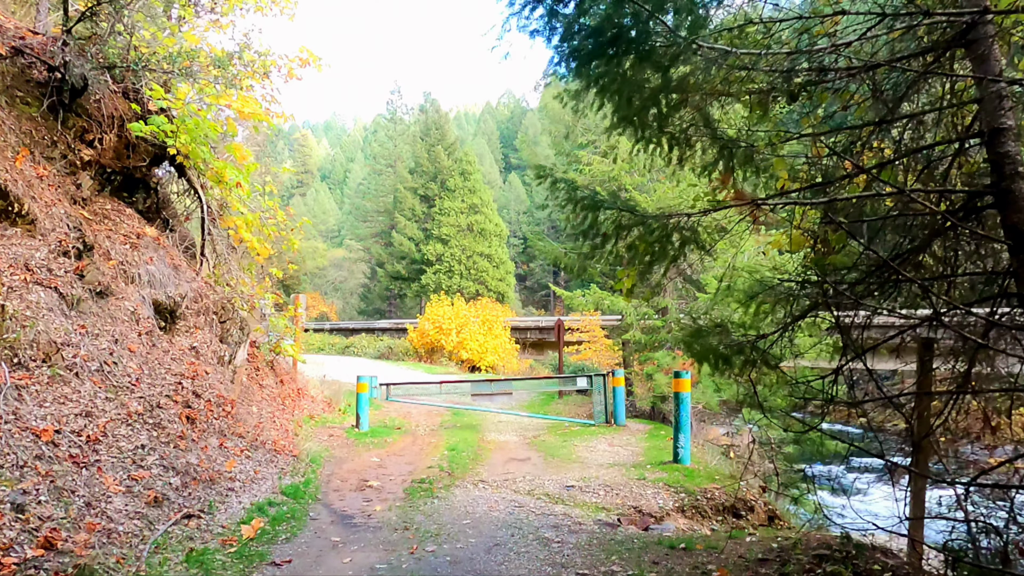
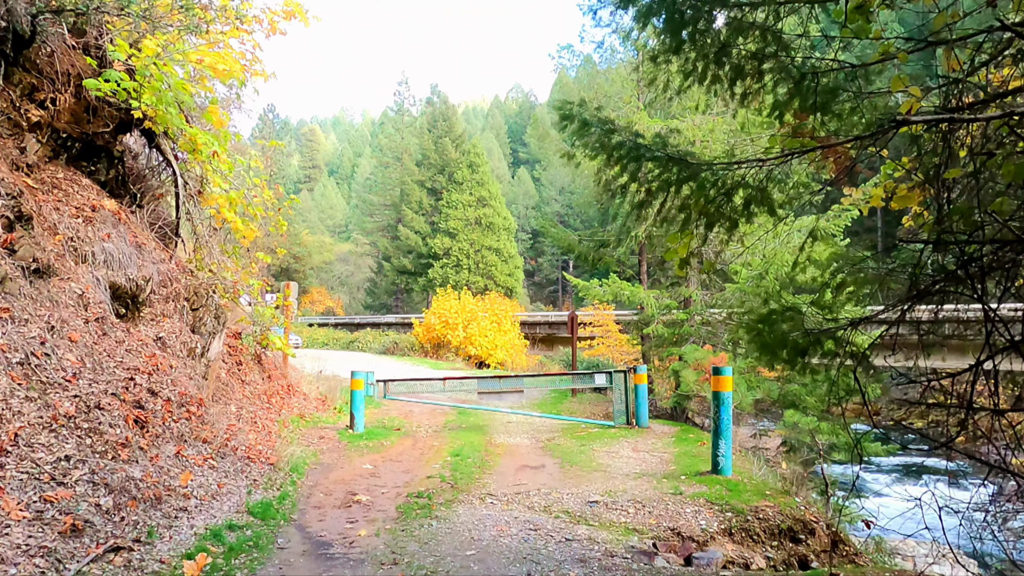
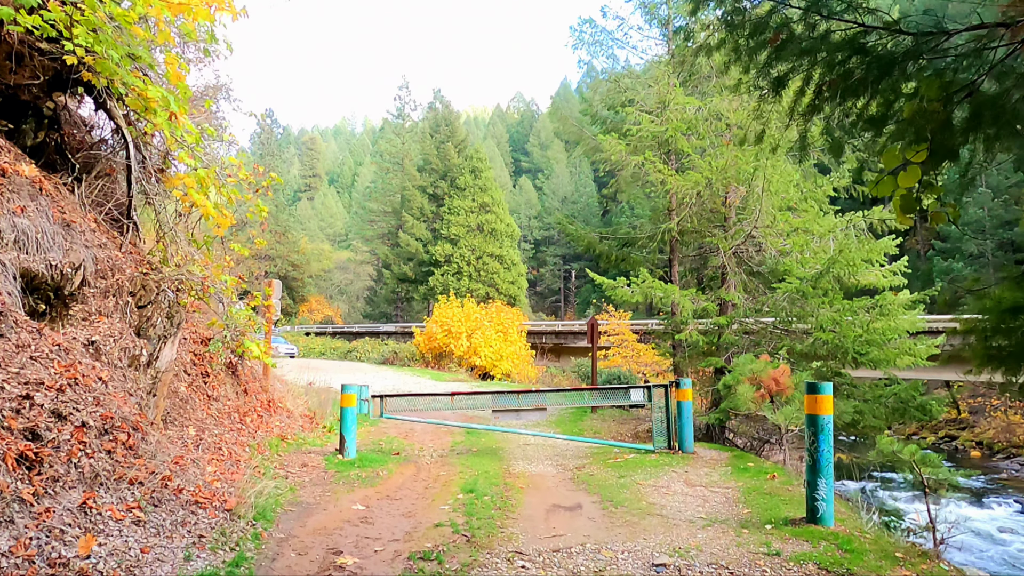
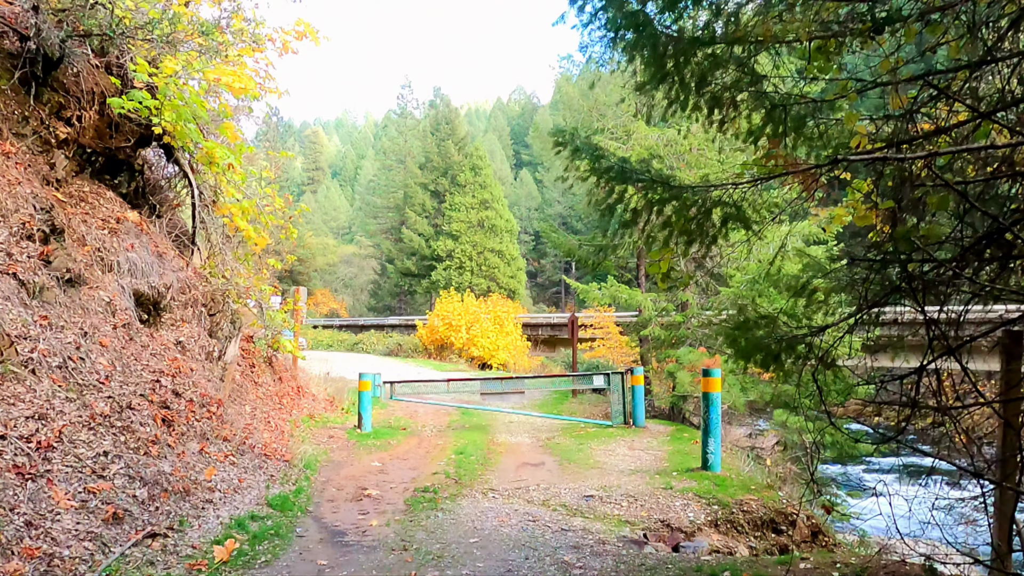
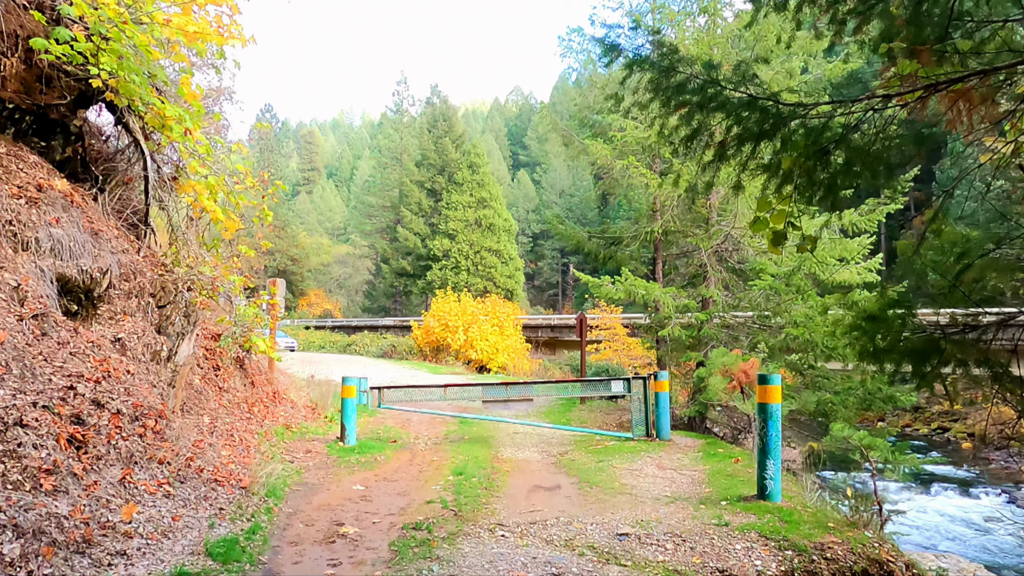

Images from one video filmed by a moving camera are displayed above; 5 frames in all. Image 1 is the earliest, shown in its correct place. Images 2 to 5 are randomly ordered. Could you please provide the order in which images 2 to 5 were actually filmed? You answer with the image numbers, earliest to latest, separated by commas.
4, 2, 5, 3
